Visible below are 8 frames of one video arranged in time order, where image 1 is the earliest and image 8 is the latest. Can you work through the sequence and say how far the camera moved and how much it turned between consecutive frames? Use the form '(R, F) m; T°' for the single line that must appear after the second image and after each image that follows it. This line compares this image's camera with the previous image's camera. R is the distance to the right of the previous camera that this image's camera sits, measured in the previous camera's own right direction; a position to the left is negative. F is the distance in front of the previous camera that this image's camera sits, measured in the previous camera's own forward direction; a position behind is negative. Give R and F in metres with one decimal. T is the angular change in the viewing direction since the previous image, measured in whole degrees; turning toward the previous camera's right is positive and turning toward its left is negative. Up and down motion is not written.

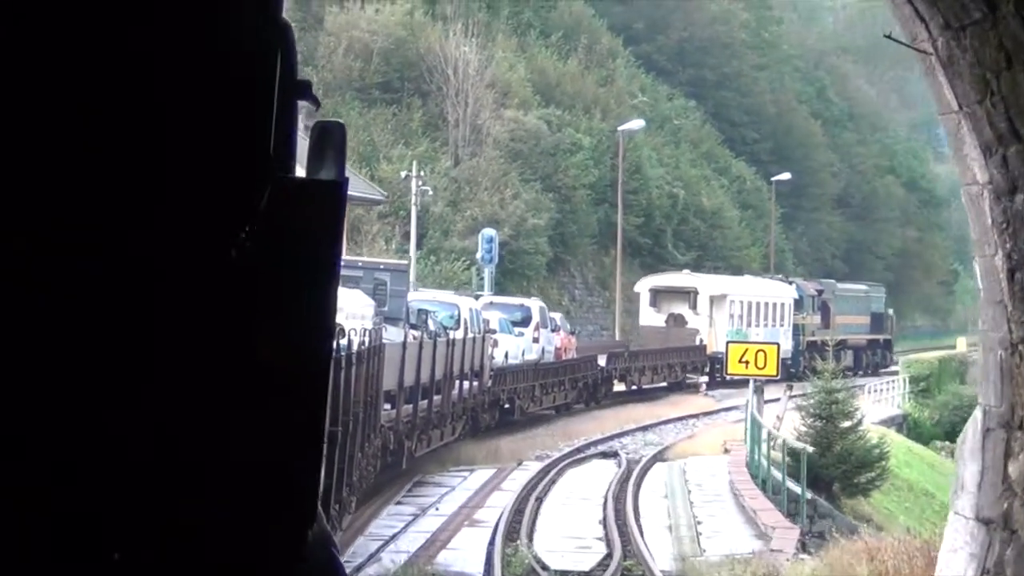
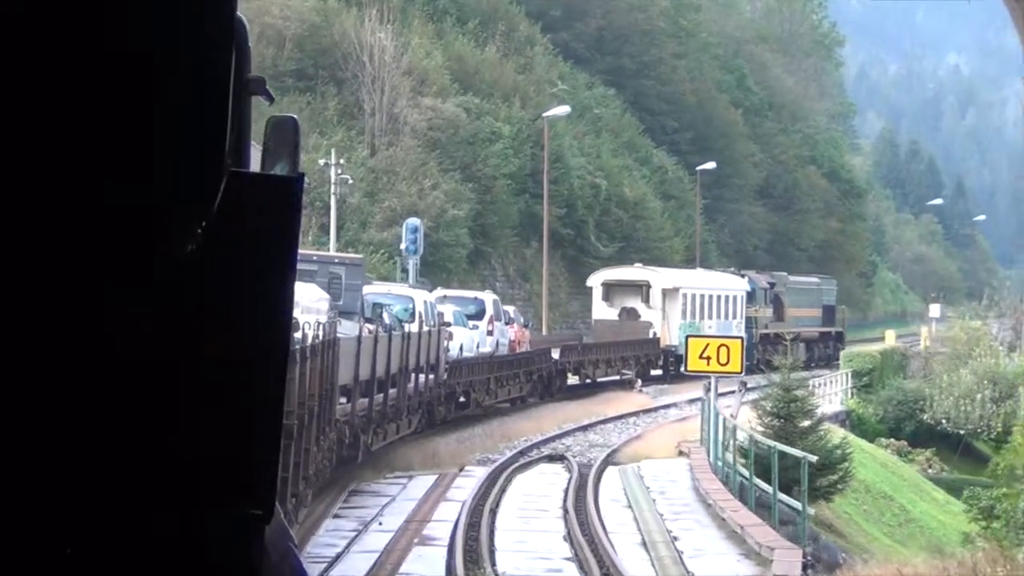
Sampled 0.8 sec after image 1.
(-0.4, +1.6) m; +4°
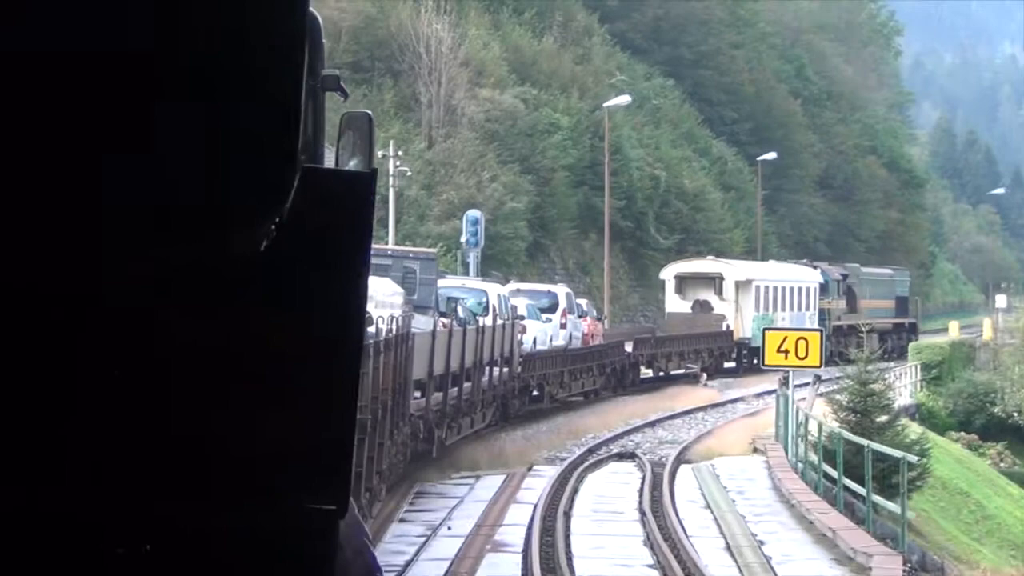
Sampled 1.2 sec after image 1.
(-0.2, +0.5) m; -2°
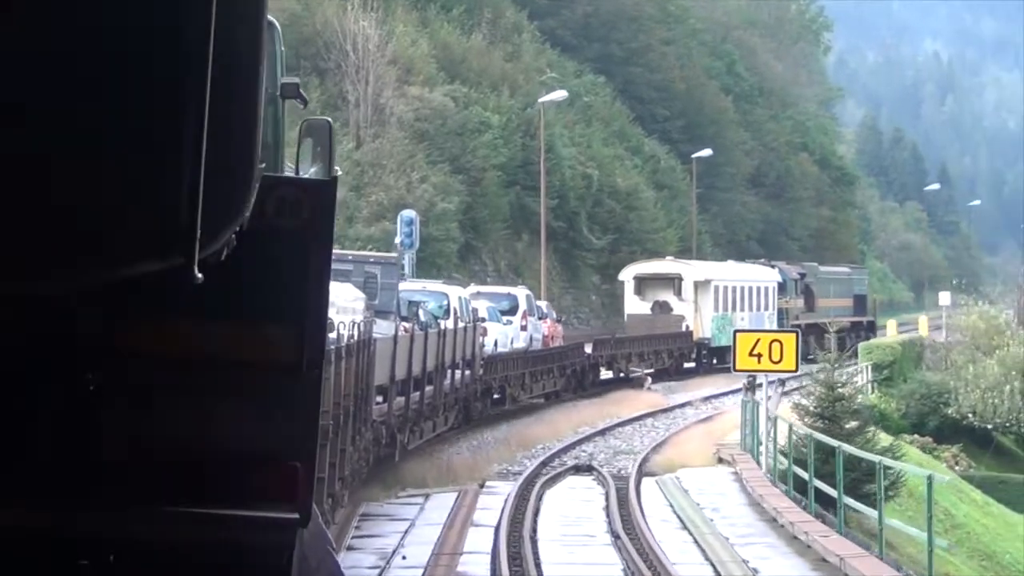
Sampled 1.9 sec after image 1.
(-0.3, +1.3) m; +3°
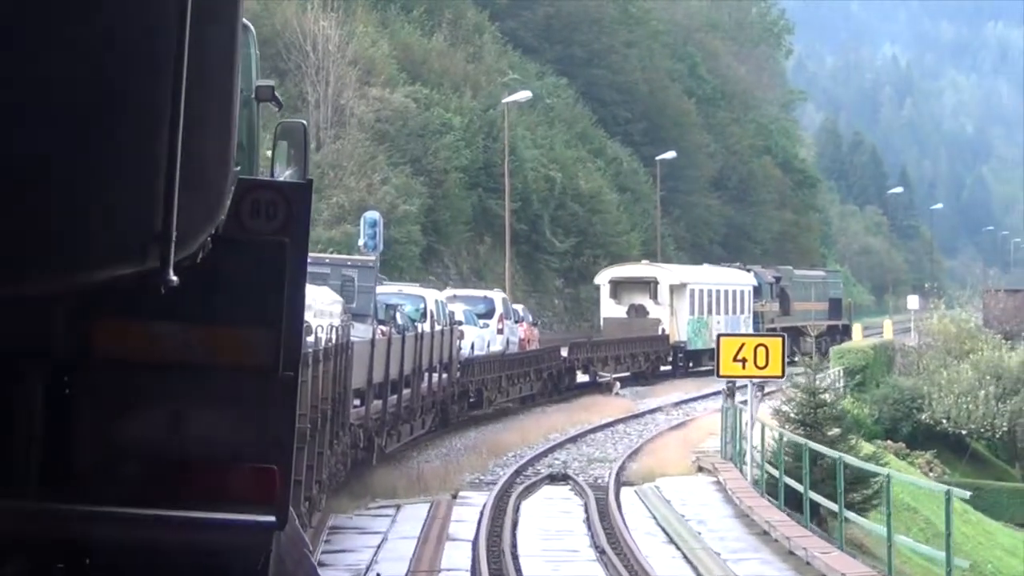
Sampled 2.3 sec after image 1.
(-0.2, +0.6) m; +2°
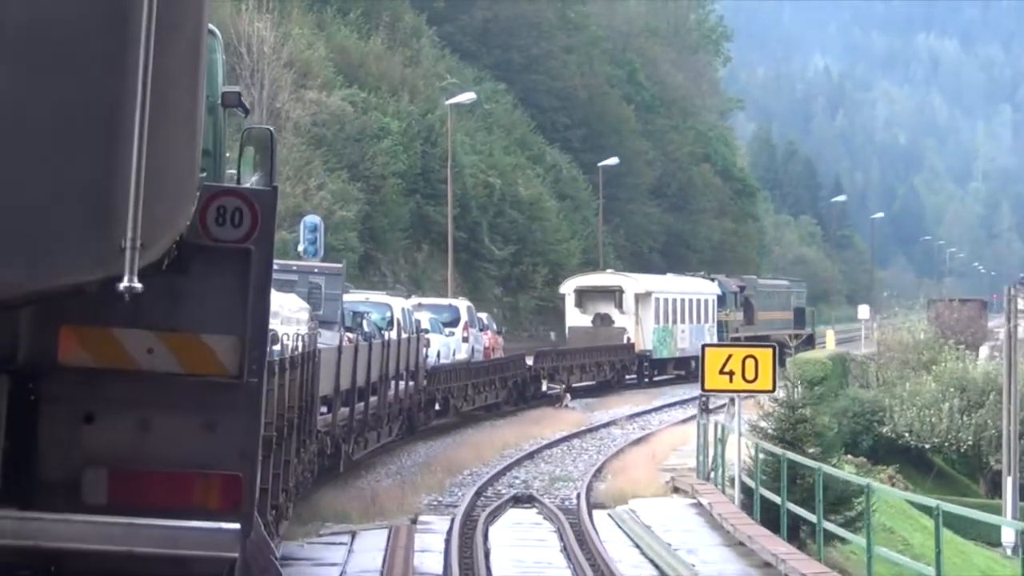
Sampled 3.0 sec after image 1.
(-0.4, +1.2) m; +3°
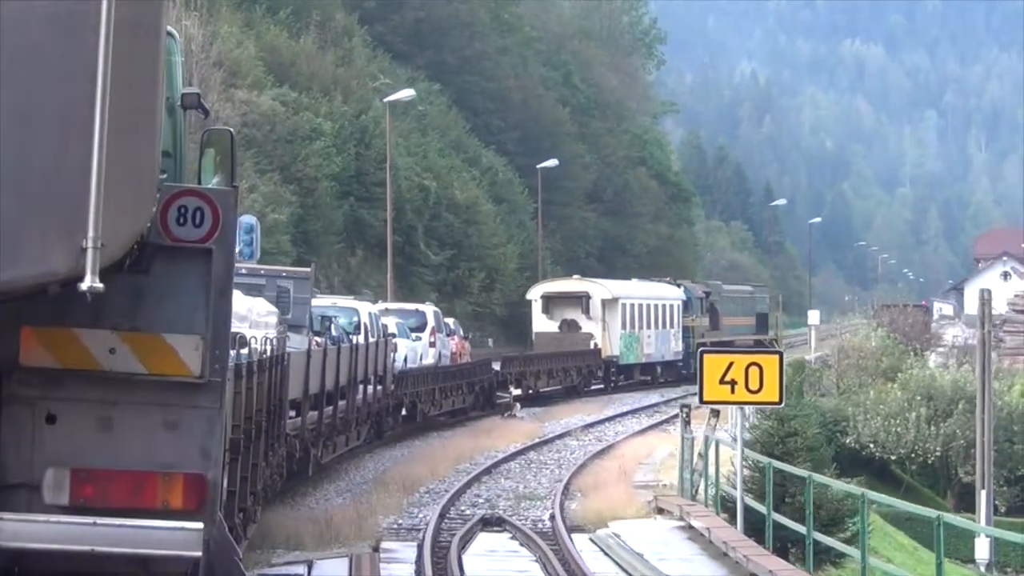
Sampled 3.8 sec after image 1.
(-0.4, +1.4) m; +3°
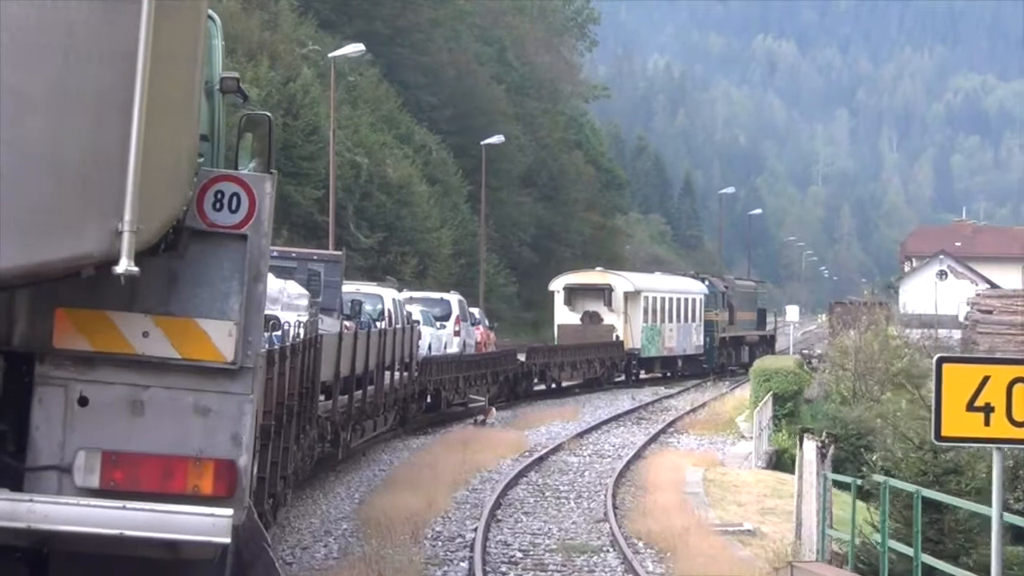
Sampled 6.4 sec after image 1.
(-1.4, +4.4) m; +4°
